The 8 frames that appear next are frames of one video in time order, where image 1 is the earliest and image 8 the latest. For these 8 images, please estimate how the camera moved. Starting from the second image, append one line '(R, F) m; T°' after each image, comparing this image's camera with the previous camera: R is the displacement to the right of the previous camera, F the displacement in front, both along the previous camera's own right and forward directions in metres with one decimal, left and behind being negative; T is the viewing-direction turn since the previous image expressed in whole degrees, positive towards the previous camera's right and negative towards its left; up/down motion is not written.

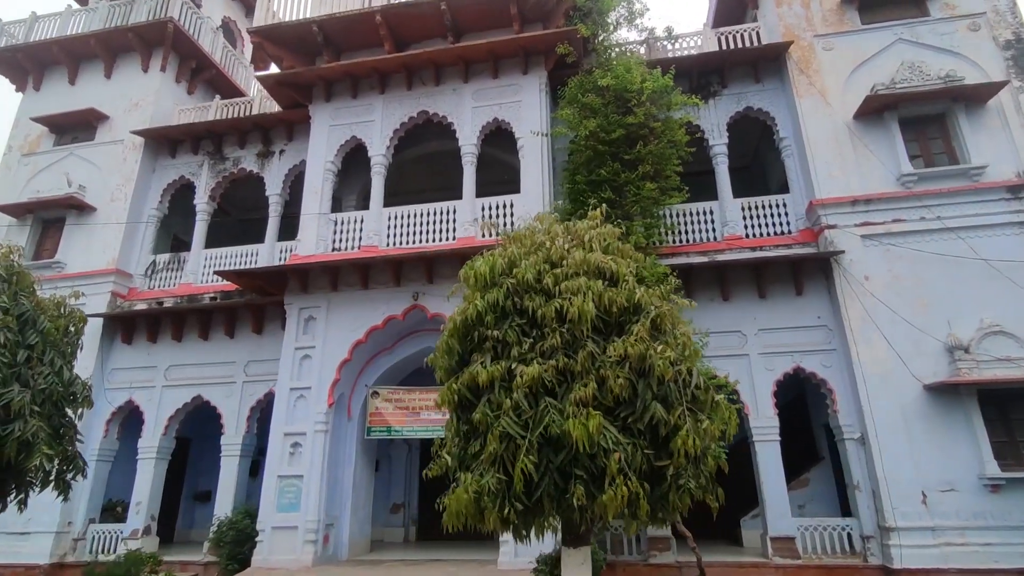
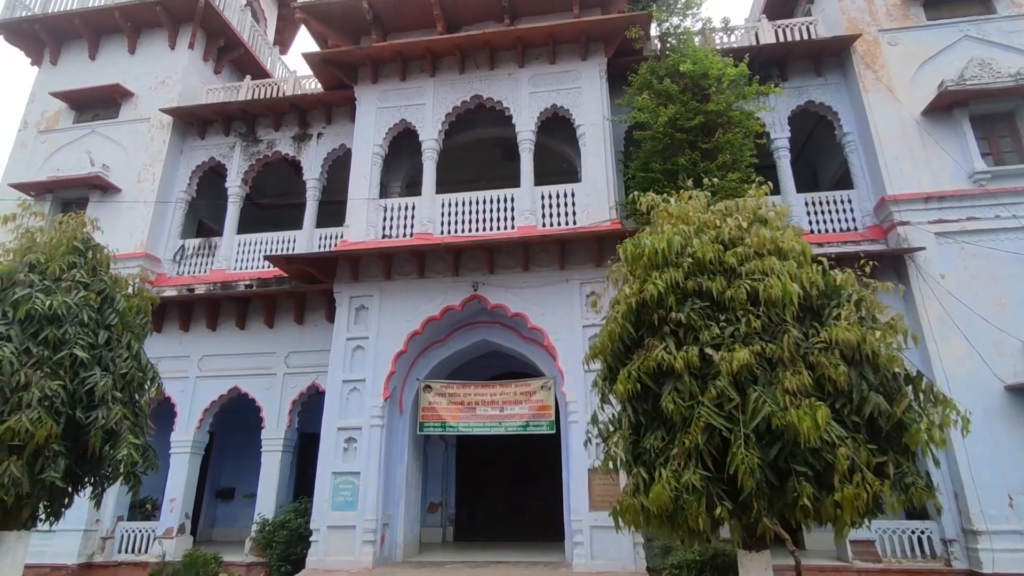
(-1.2, +0.4) m; +2°
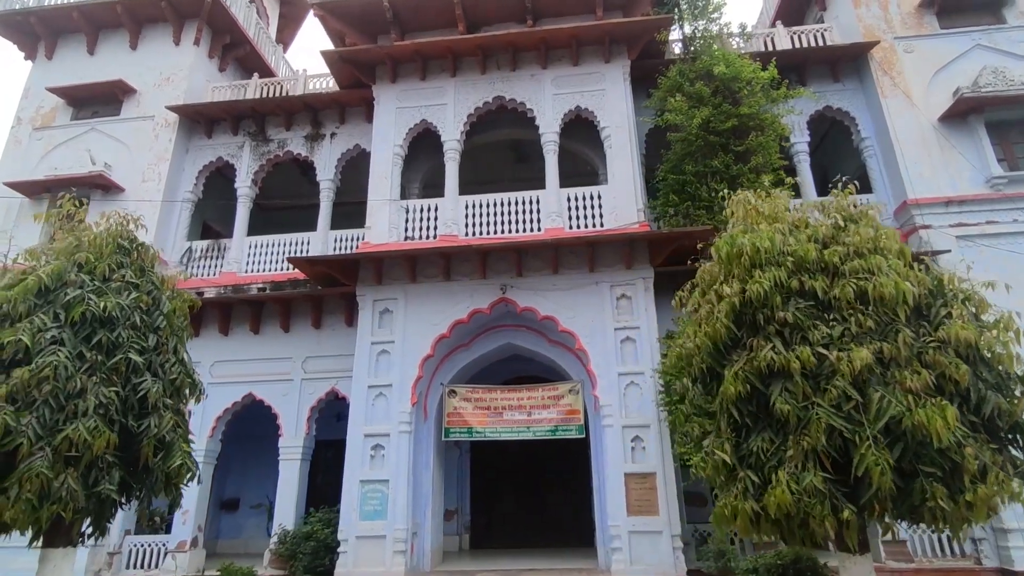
(-0.8, +0.1) m; +2°
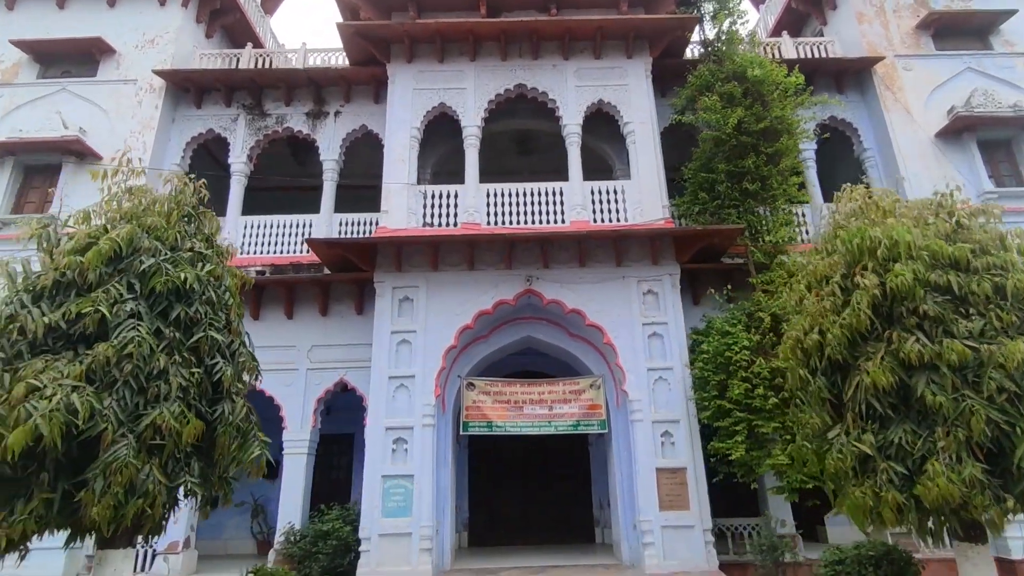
(-1.3, +0.3) m; +6°
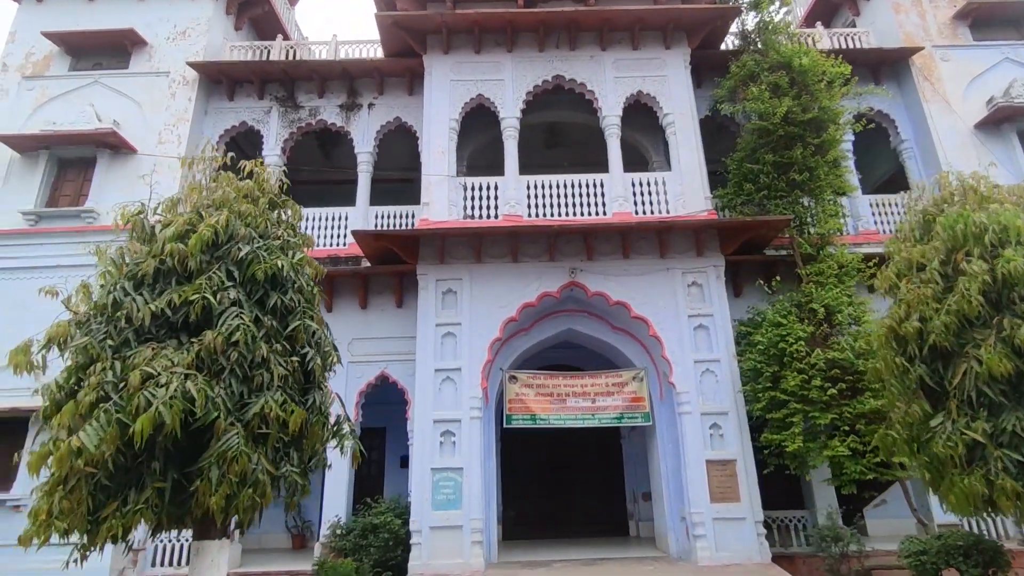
(-0.6, +0.1) m; 0°
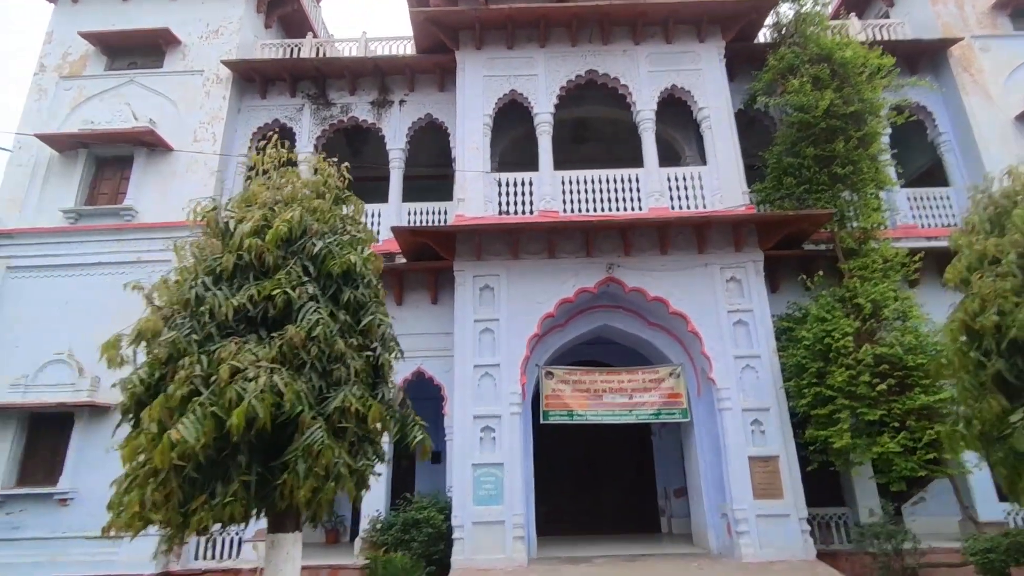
(-0.4, 0.0) m; -1°
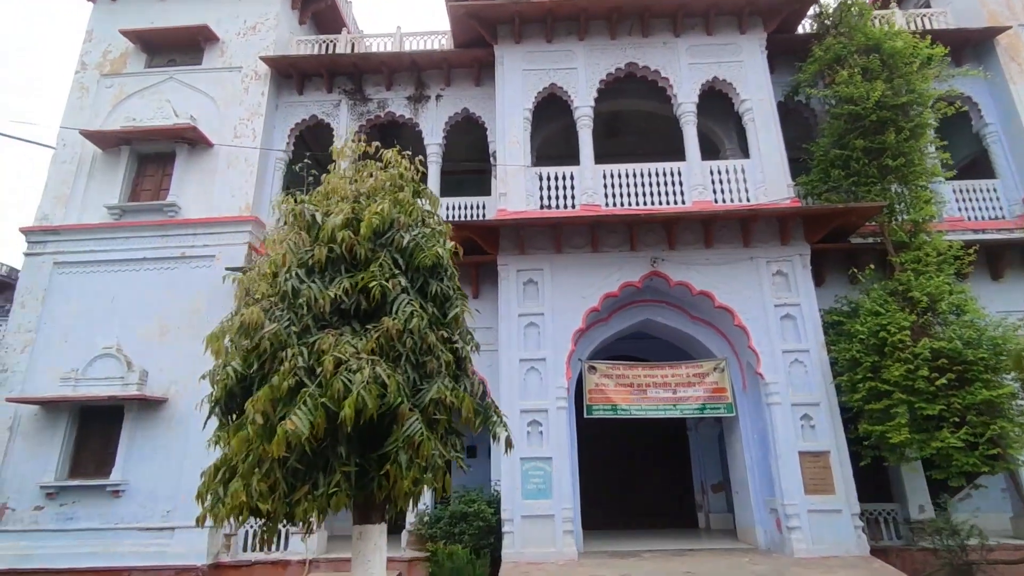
(-0.5, 0.0) m; -1°
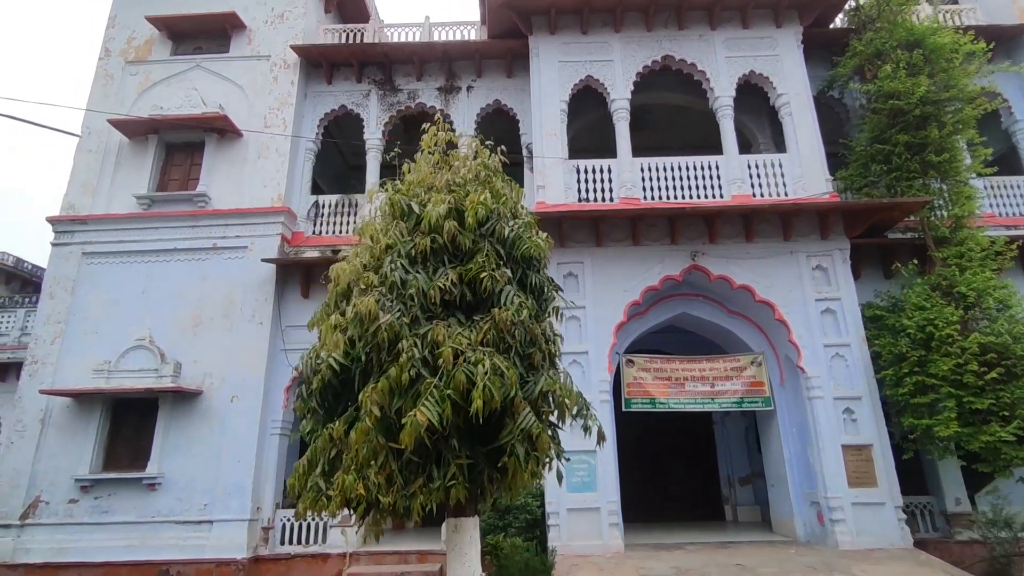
(-0.7, 0.0) m; +1°
